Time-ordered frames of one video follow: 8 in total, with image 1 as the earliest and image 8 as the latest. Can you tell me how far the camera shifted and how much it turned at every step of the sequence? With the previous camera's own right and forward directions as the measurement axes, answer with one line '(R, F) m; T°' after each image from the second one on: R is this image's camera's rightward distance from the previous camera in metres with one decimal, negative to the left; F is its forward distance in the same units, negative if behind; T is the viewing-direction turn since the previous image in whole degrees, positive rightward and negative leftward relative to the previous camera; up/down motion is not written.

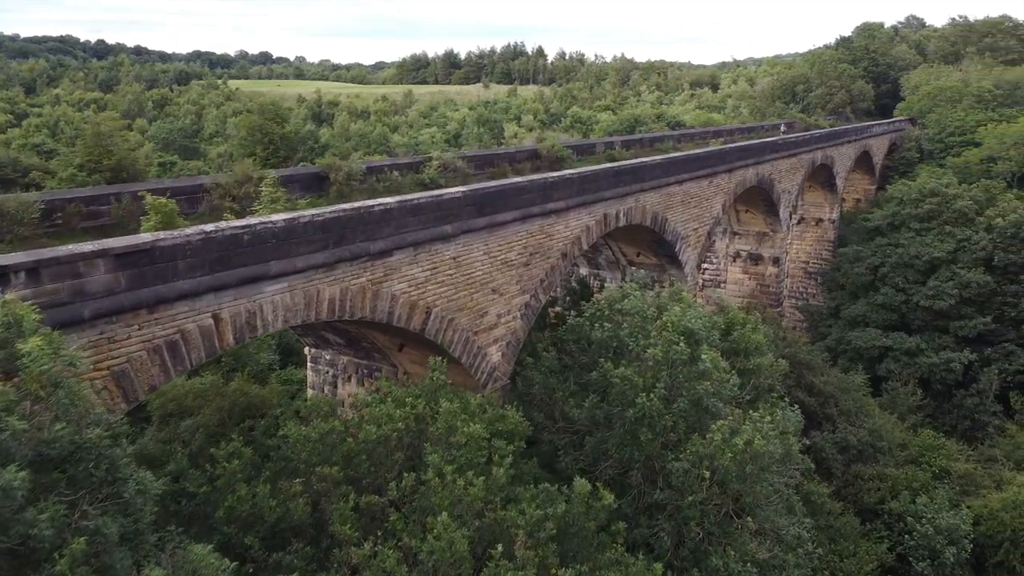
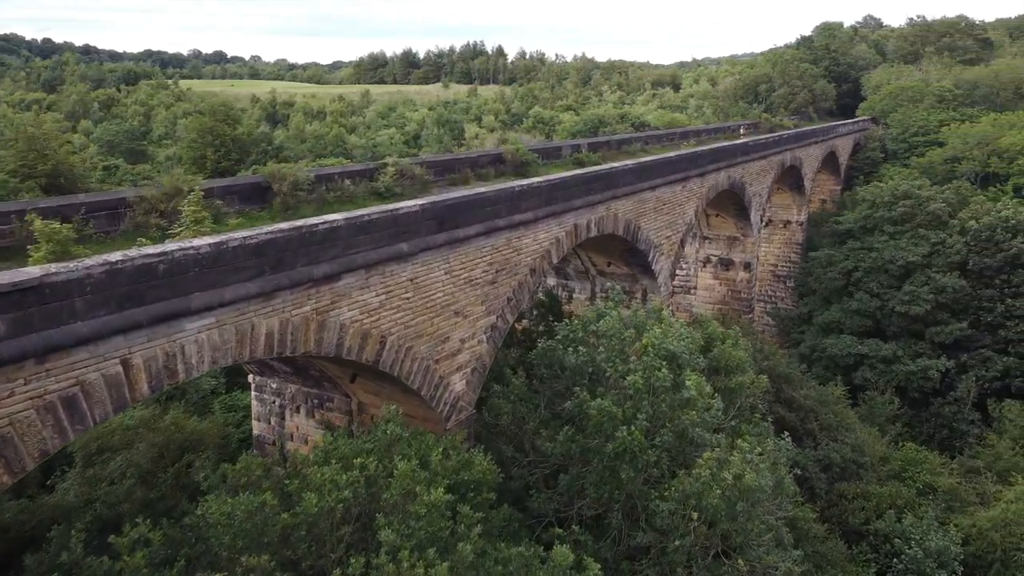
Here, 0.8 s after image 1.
(0.0, +0.7) m; +3°
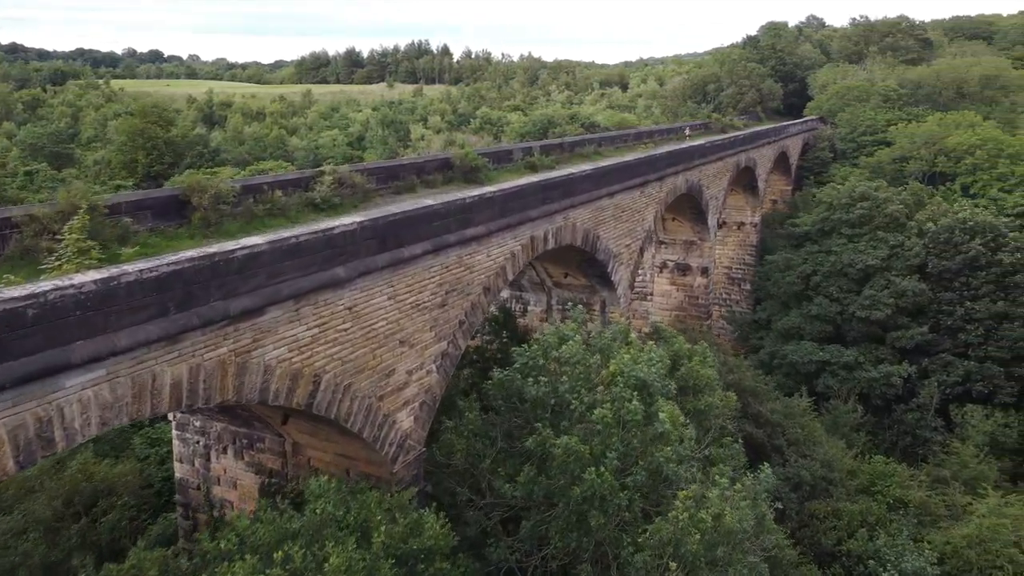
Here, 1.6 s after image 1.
(0.0, +0.7) m; +4°
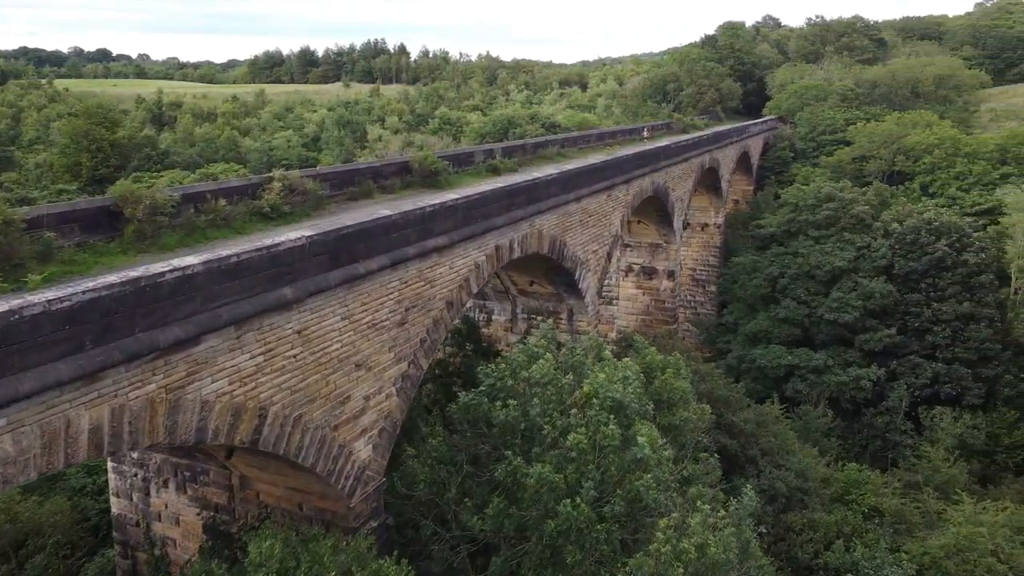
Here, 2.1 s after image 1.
(0.0, +0.4) m; +3°
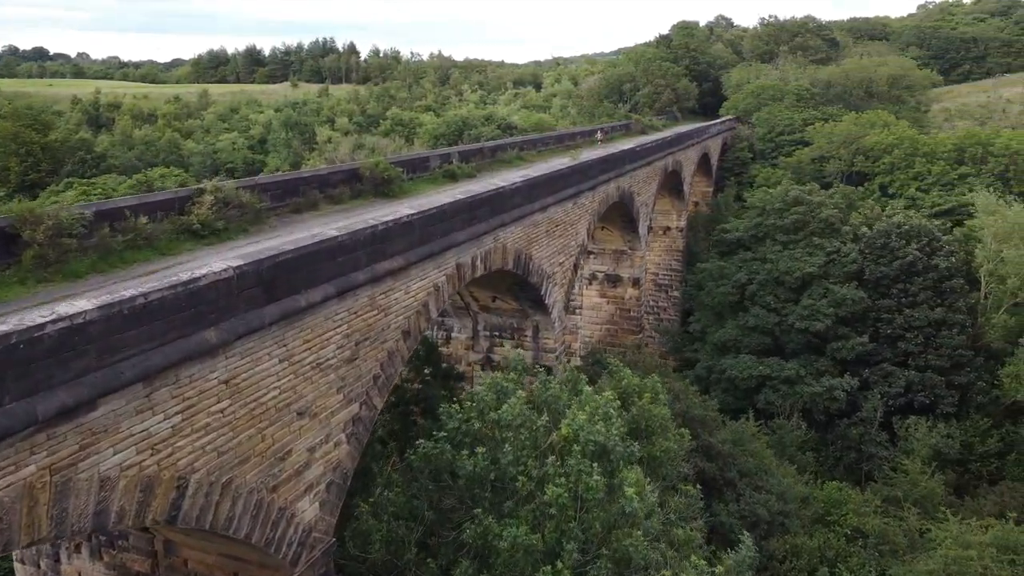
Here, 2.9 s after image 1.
(-0.1, +0.7) m; +3°
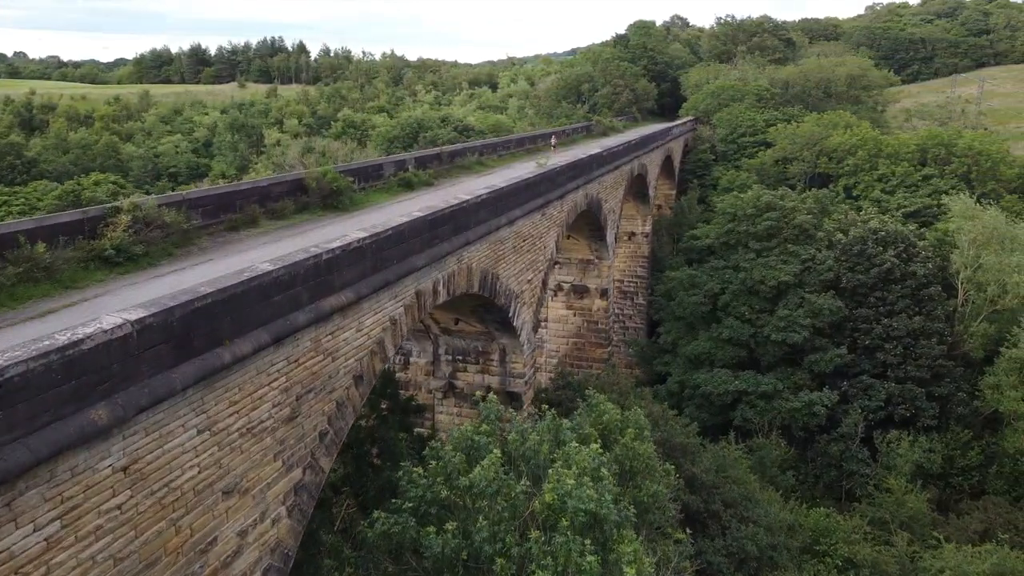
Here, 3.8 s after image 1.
(-0.1, +0.8) m; +3°
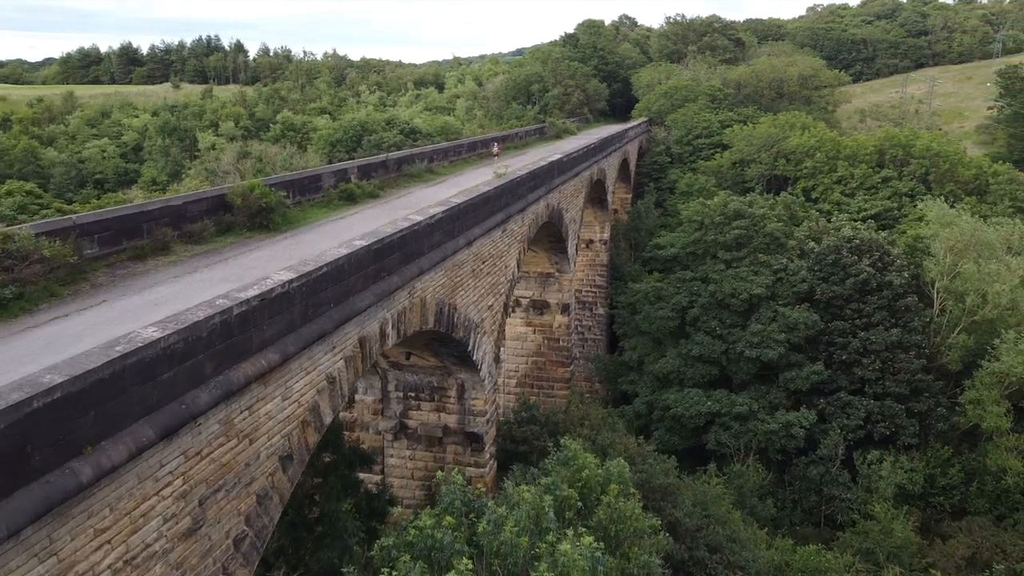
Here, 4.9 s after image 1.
(-0.1, +0.9) m; +4°
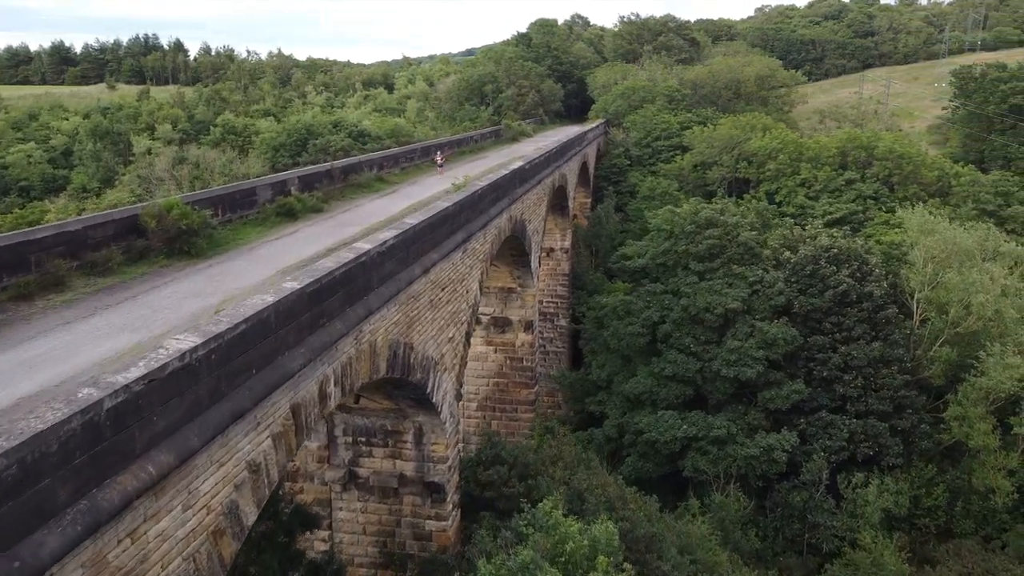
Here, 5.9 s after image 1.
(-0.1, +0.9) m; +3°
